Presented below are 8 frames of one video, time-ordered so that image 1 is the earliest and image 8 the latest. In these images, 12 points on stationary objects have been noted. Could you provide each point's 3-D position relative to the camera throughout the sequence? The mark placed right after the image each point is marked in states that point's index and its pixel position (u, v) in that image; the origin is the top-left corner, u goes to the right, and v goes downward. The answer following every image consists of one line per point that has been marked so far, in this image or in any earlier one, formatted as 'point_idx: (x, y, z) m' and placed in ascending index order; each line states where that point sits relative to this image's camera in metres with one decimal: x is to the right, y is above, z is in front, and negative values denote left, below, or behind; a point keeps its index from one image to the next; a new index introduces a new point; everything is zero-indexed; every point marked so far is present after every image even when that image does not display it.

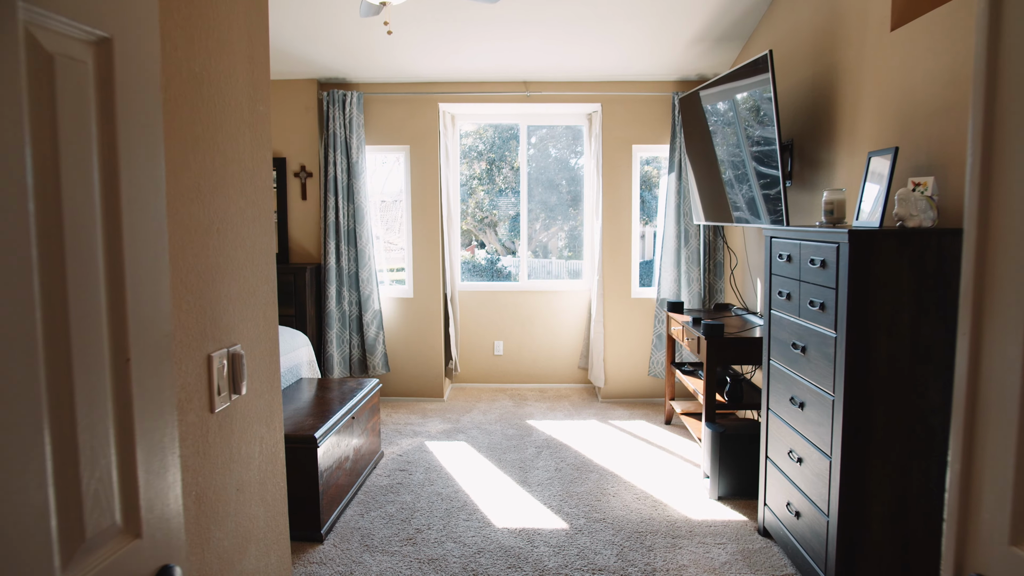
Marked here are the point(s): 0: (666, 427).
0: (+0.8, -0.8, +4.4) m
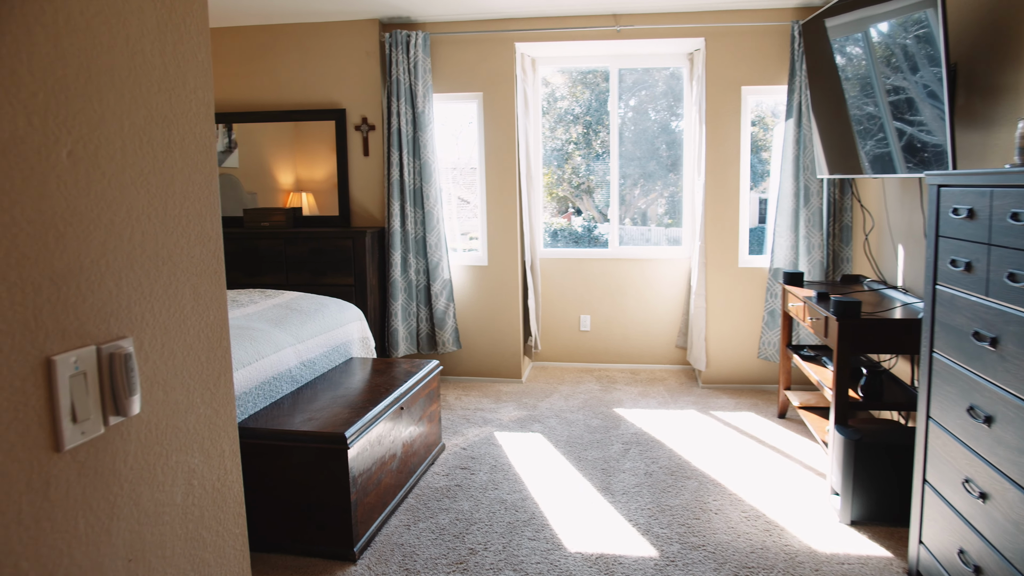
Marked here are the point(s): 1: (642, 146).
0: (+1.2, -0.6, +3.7) m
1: (+0.8, +0.8, +4.8) m
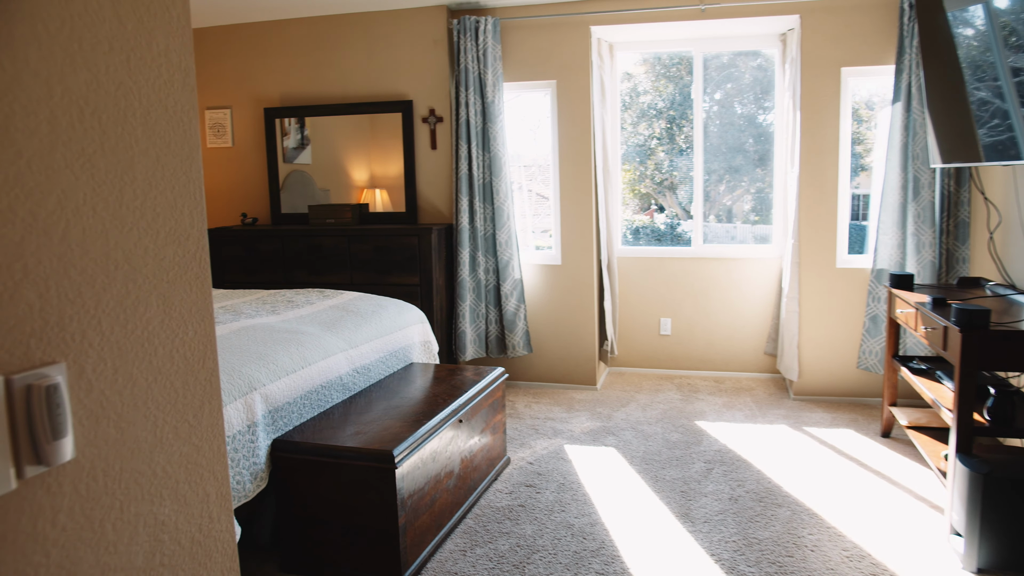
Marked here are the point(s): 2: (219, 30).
0: (+1.5, -0.6, +3.3) m
1: (+1.2, +0.8, +4.4) m
2: (-1.6, +1.4, +4.5) m
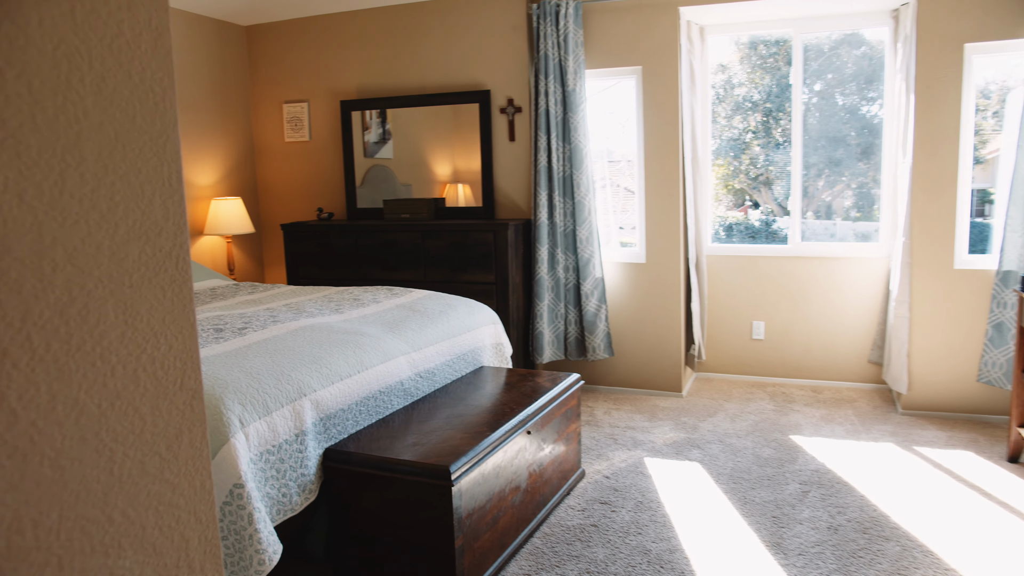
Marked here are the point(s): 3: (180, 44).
0: (+1.8, -0.6, +2.9) m
1: (+1.6, +0.8, +4.0) m
2: (-1.2, +1.5, +4.4) m
3: (-1.7, +1.2, +4.1) m
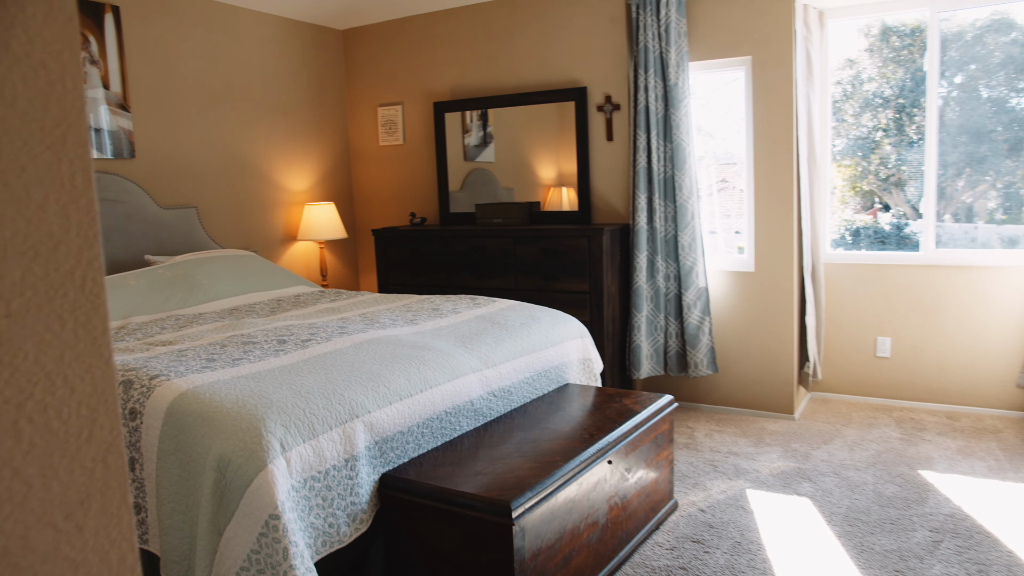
0: (+2.1, -0.7, +2.4) m
1: (+2.0, +0.7, +3.6) m
2: (-0.7, +1.4, +4.4) m
3: (-1.2, +1.2, +4.1) m
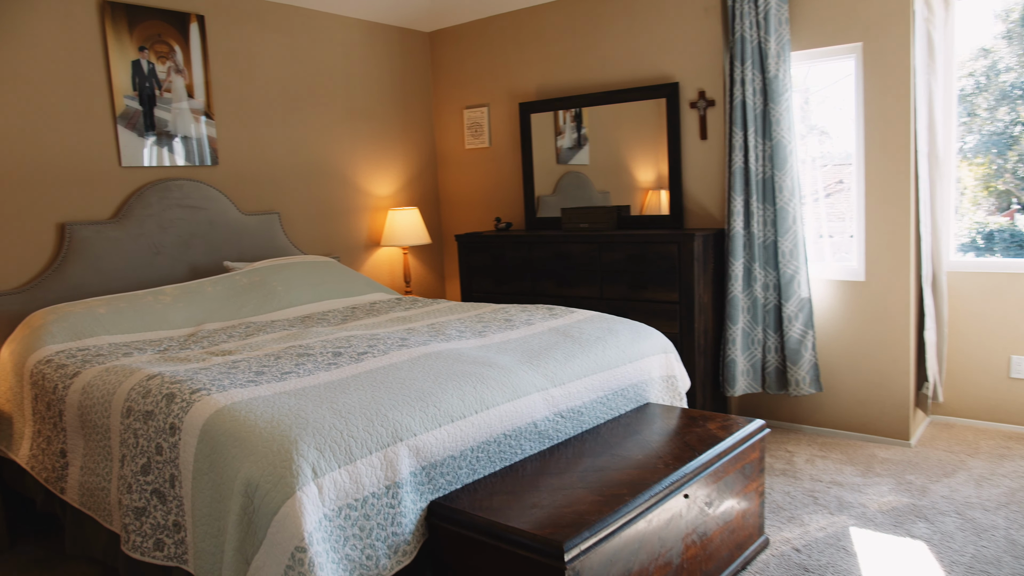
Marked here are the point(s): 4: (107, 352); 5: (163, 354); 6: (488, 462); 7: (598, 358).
0: (+2.2, -0.7, +2.0) m
1: (+2.4, +0.7, +3.1) m
2: (-0.2, +1.4, +4.2) m
3: (-0.8, +1.2, +4.0) m
4: (-1.2, -0.2, +2.4) m
5: (-1.0, -0.2, +2.3) m
6: (-0.1, -0.4, +1.9) m
7: (+0.2, -0.2, +2.3) m
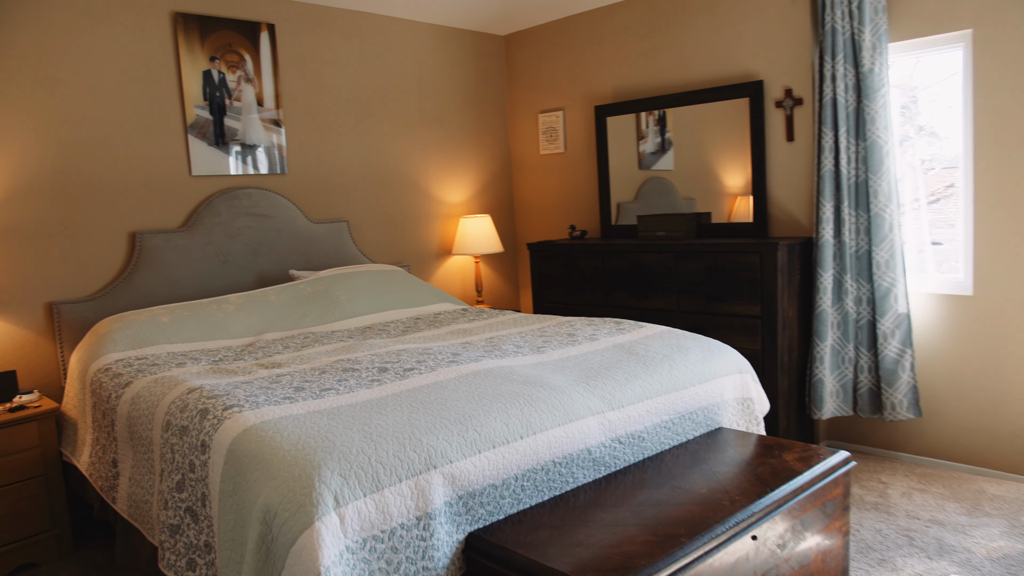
0: (+2.3, -0.8, +1.5) m
1: (+2.6, +0.6, +2.7) m
2: (+0.2, +1.3, +4.1) m
3: (-0.4, +1.1, +4.0) m
4: (-1.0, -0.2, +2.4) m
5: (-0.8, -0.2, +2.3) m
6: (0.0, -0.4, +1.8) m
7: (+0.4, -0.2, +2.2) m
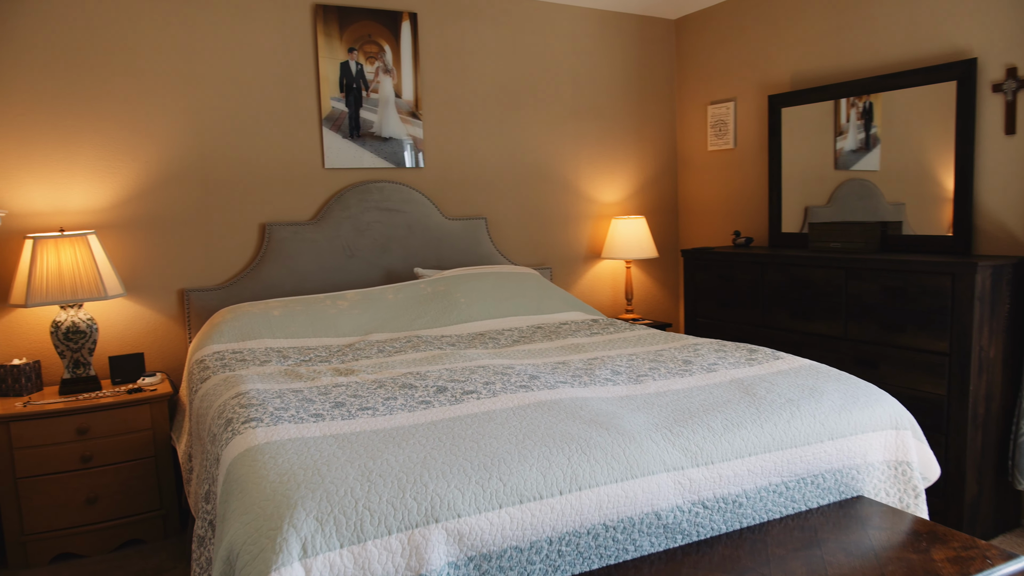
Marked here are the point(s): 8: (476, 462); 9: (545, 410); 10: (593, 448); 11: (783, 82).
0: (+2.2, -1.0, +0.6) m
1: (+2.9, +0.4, +1.6) m
2: (+1.0, +1.3, +3.6) m
3: (+0.4, +1.1, +3.7) m
4: (-0.7, -0.2, +2.3) m
5: (-0.6, -0.2, +2.2) m
6: (+0.1, -0.5, +1.5) m
7: (+0.6, -0.3, +1.7) m
8: (-0.1, -0.3, +1.4) m
9: (+0.1, -0.2, +1.7) m
10: (+0.2, -0.3, +1.5) m
11: (+1.2, +0.9, +3.4) m
